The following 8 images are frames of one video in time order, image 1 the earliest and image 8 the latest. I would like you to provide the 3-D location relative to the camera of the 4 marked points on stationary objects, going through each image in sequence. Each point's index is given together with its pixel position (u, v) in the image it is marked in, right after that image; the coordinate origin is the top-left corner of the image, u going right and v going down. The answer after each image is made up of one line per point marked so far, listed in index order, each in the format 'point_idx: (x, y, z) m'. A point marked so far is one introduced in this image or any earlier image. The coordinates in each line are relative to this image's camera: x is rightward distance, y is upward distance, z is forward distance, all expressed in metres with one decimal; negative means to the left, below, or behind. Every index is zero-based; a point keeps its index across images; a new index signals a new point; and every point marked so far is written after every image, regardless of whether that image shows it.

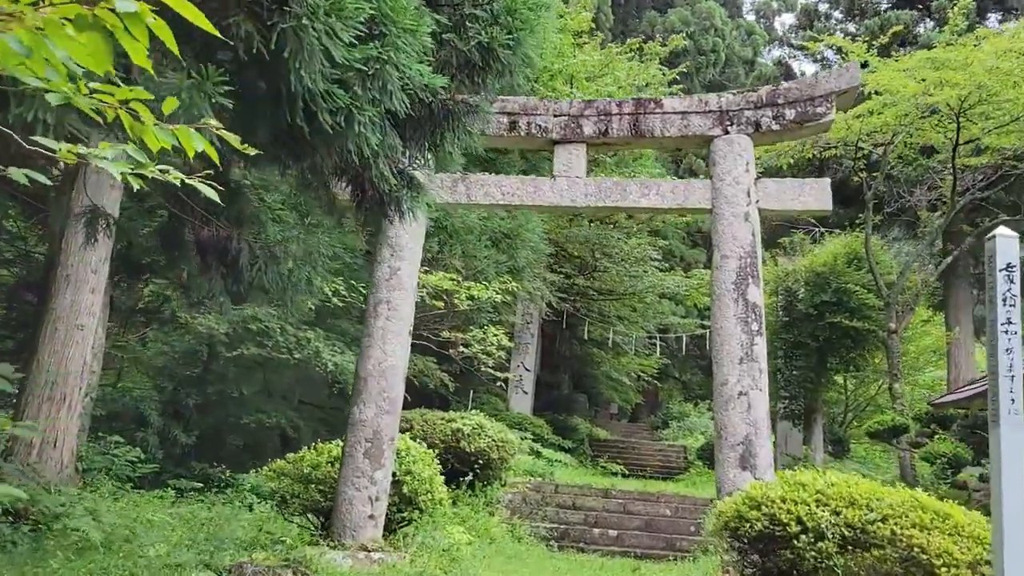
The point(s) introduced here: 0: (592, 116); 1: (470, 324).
0: (+0.4, +1.0, +4.5) m
1: (-0.4, -0.3, +7.3) m
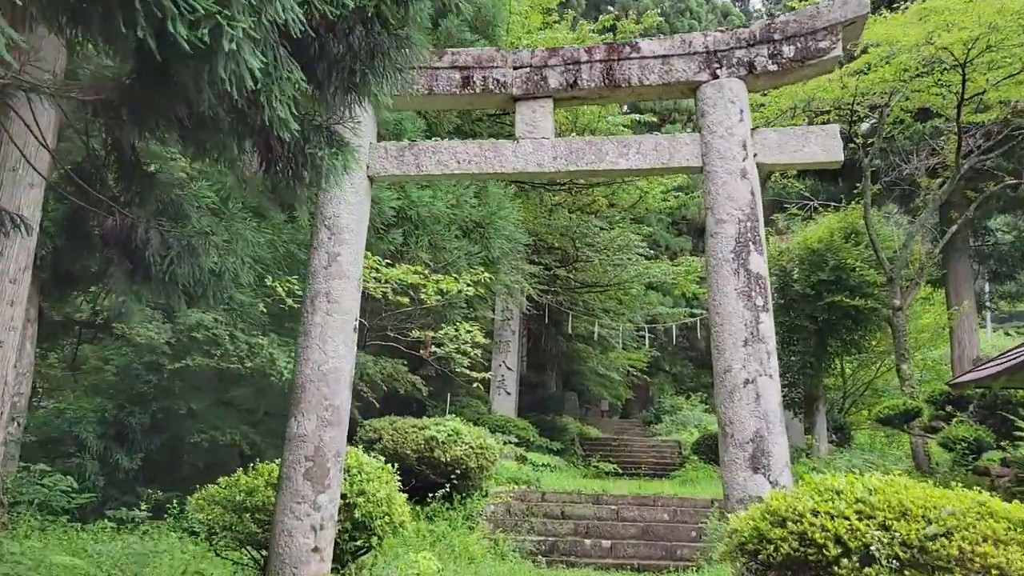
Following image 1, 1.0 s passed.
0: (+0.2, +1.0, +3.9) m
1: (-0.5, -0.3, +6.7) m
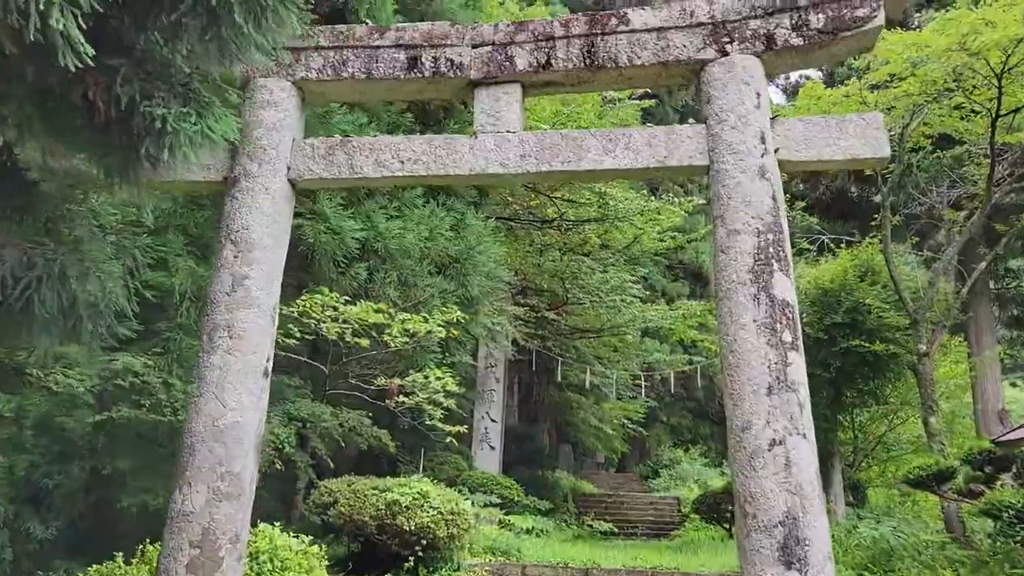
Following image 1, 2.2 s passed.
0: (+0.1, +0.9, +3.2) m
1: (-0.7, -0.6, +5.9) m
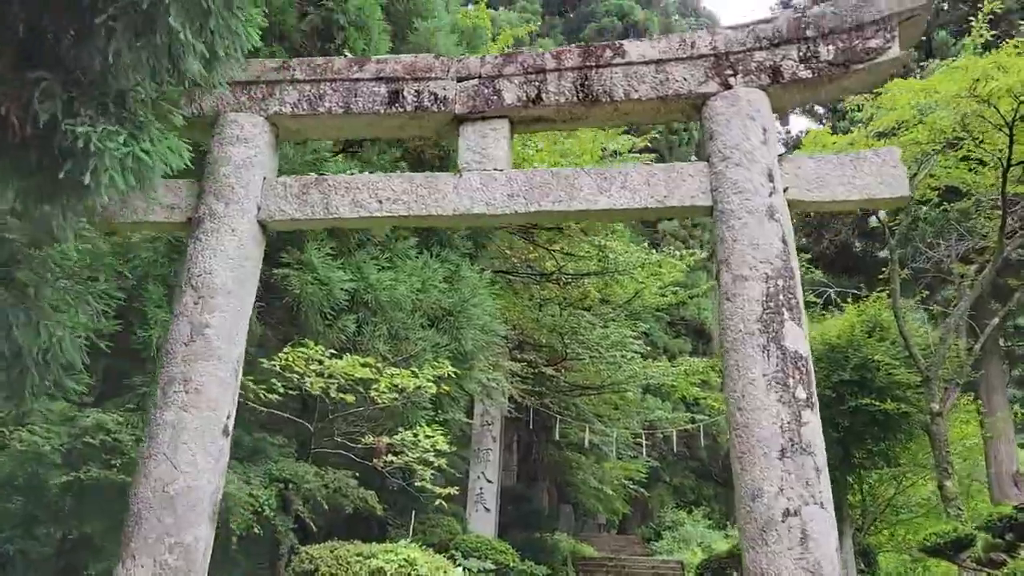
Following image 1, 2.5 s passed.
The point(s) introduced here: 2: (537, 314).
0: (0.0, +0.7, +3.1) m
1: (-0.7, -0.9, +5.7) m
2: (+0.3, -0.3, +9.2) m
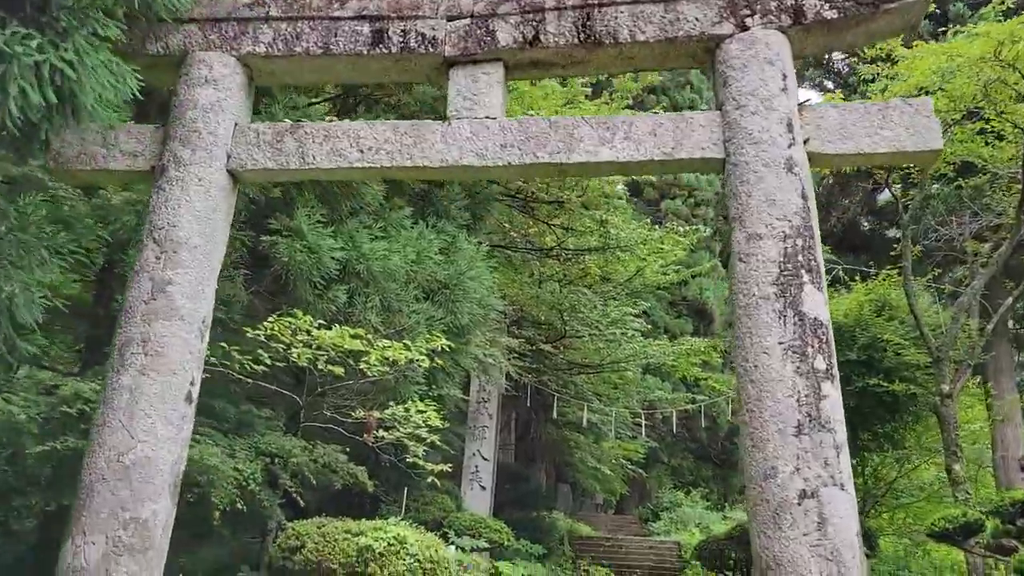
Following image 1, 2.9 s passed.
0: (0.0, +0.9, +2.8) m
1: (-0.8, -0.7, +5.5) m
2: (+0.2, 0.0, +9.0) m
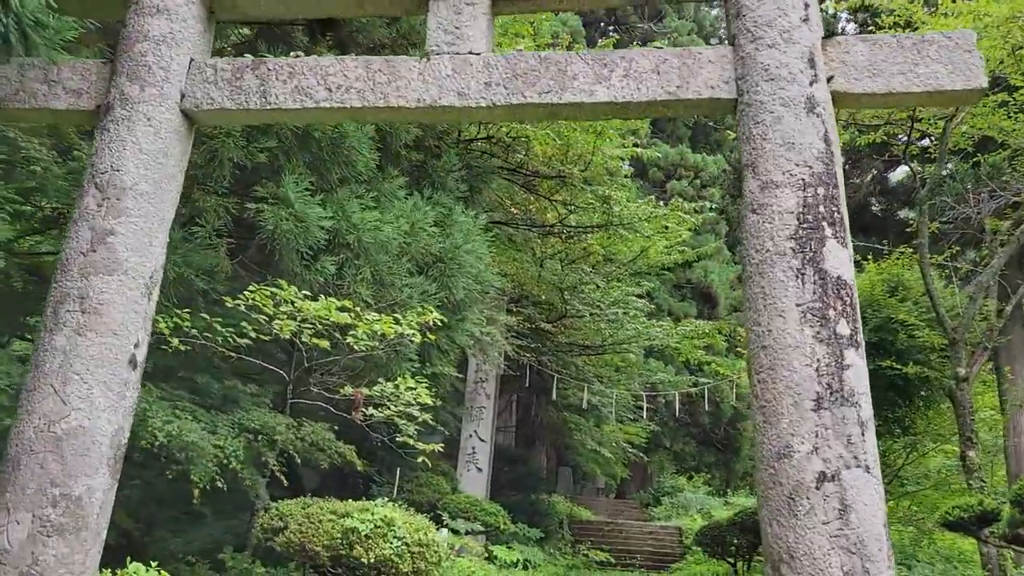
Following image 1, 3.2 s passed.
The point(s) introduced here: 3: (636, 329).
0: (0.0, +1.0, +2.6) m
1: (-0.8, -0.5, +5.3) m
2: (+0.2, +0.2, +8.7) m
3: (+1.4, -0.4, +9.5) m
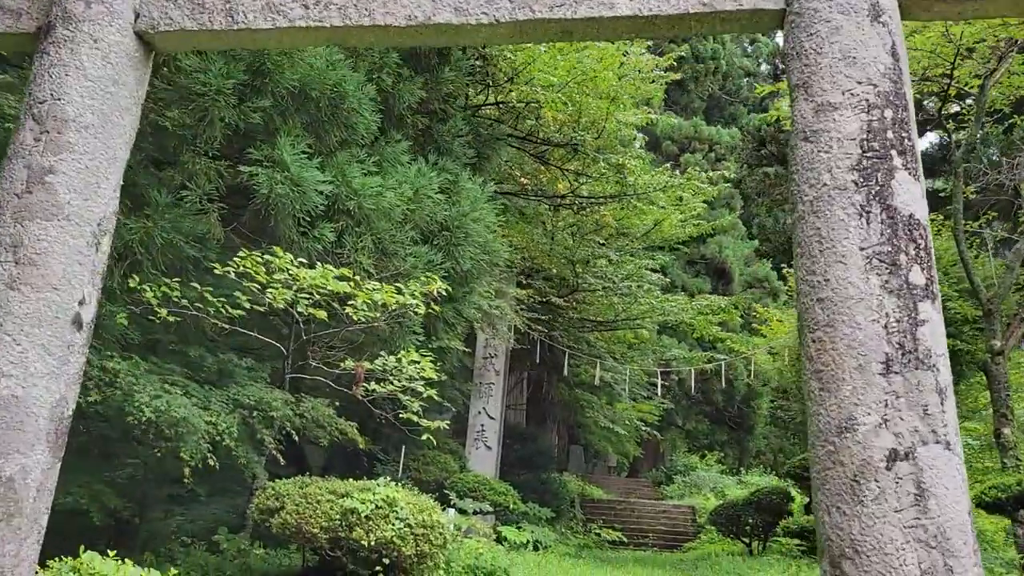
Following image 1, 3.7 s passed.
0: (0.0, +1.1, +2.3) m
1: (-0.7, -0.4, +5.0) m
2: (+0.3, +0.5, +8.4) m
3: (+1.5, -0.2, +9.2) m
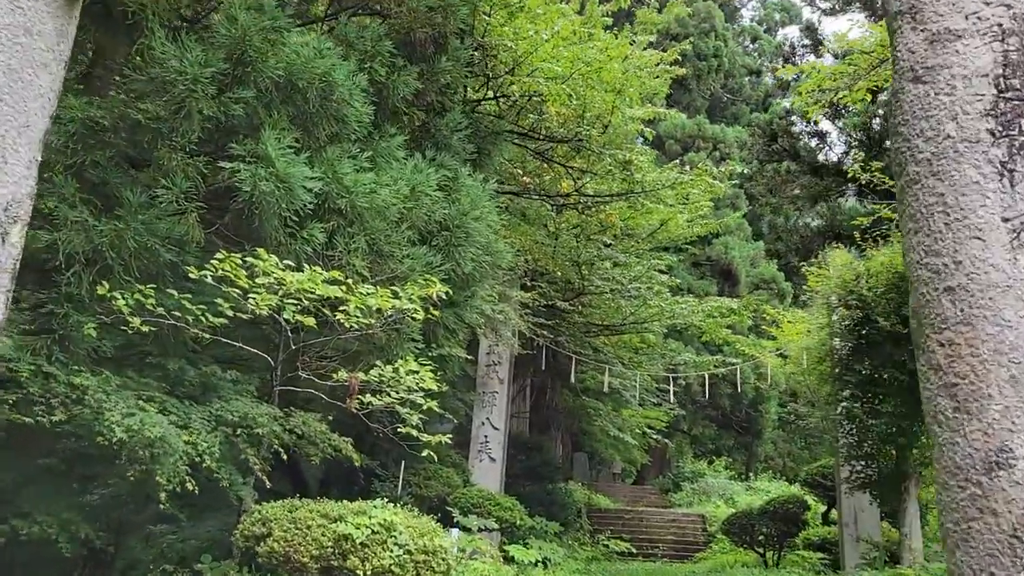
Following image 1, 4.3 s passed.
0: (0.0, +1.1, +1.9) m
1: (-0.7, -0.4, +4.6) m
2: (+0.4, +0.4, +8.1) m
3: (+1.5, -0.2, +8.9) m
